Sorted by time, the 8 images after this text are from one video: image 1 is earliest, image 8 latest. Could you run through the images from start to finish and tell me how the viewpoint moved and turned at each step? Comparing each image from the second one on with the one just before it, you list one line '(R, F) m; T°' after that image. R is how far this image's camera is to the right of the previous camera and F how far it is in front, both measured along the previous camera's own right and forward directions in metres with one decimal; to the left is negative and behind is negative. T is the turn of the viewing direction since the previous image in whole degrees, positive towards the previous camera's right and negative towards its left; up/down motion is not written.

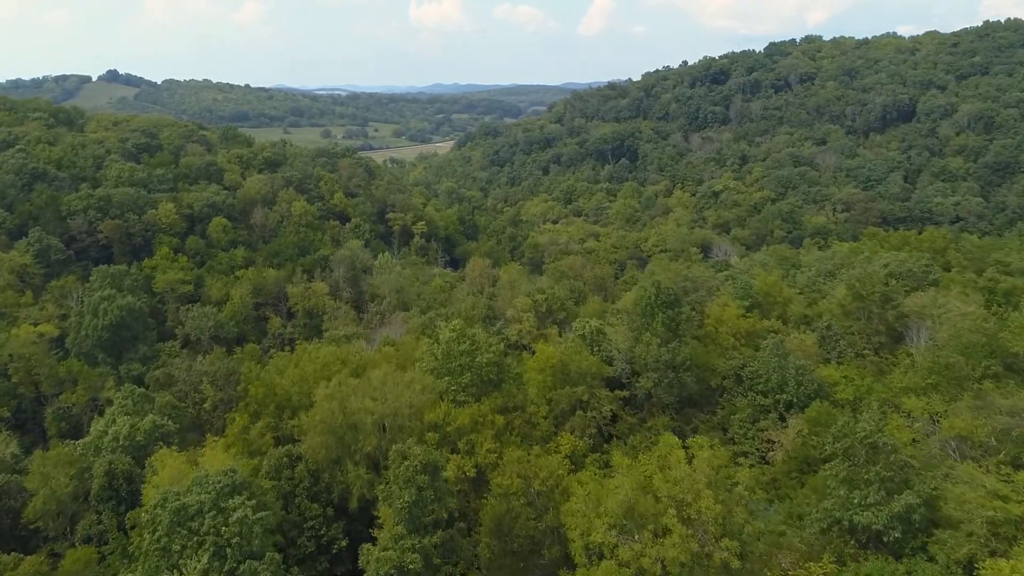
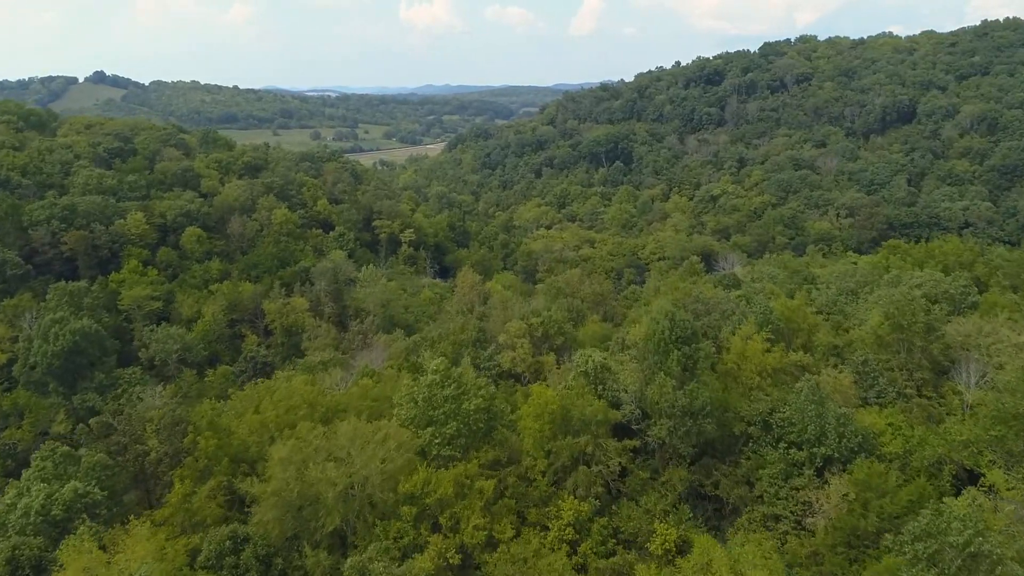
(0.0, +2.1) m; +1°
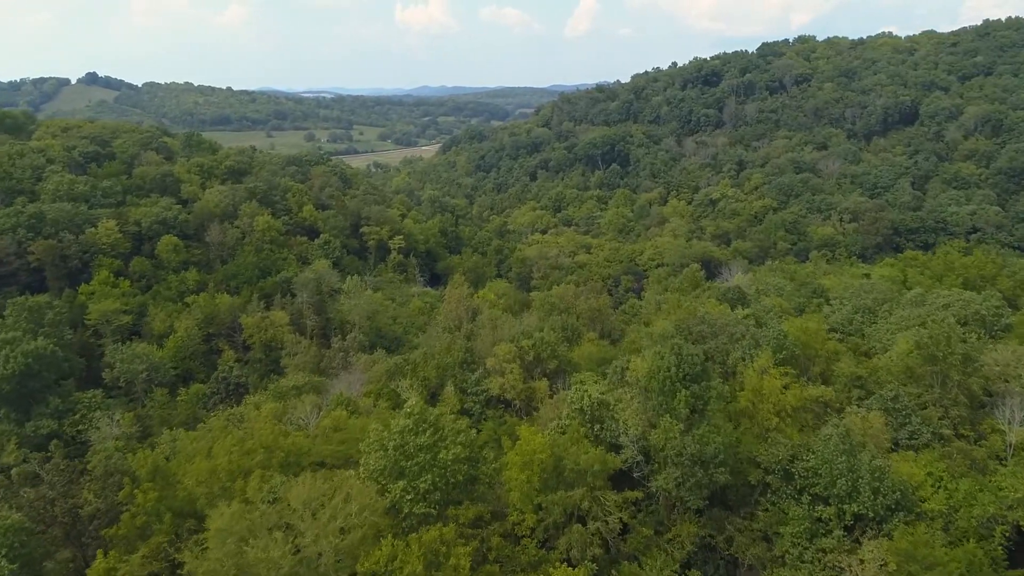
(+0.2, +1.7) m; 0°
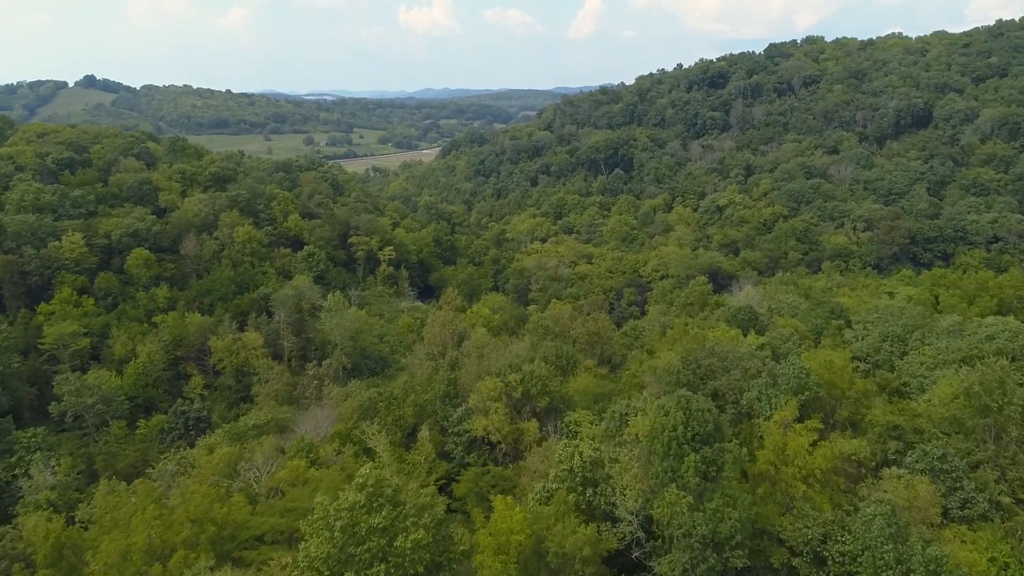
(+0.4, +2.1) m; 0°
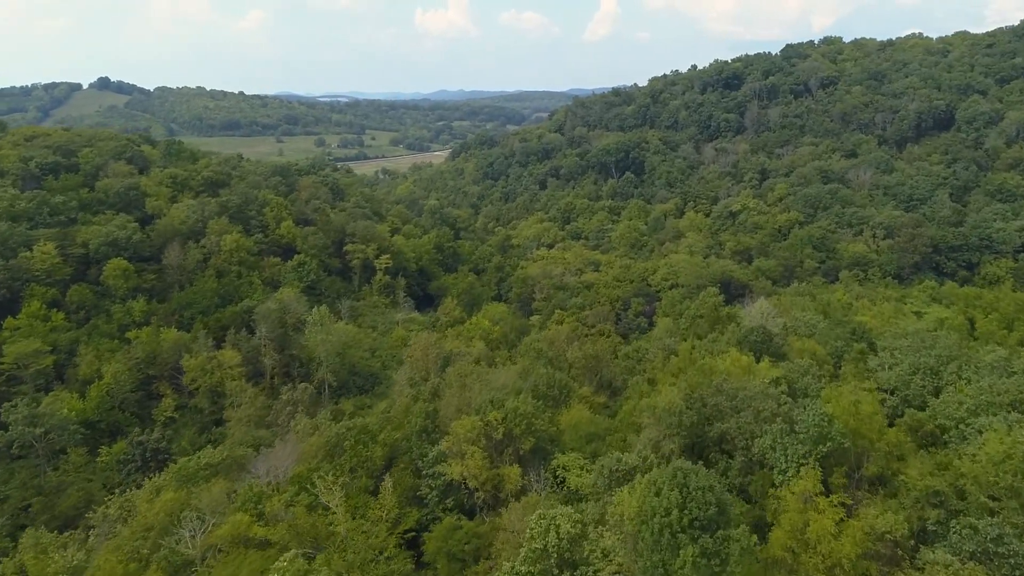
(+0.6, +1.9) m; -1°
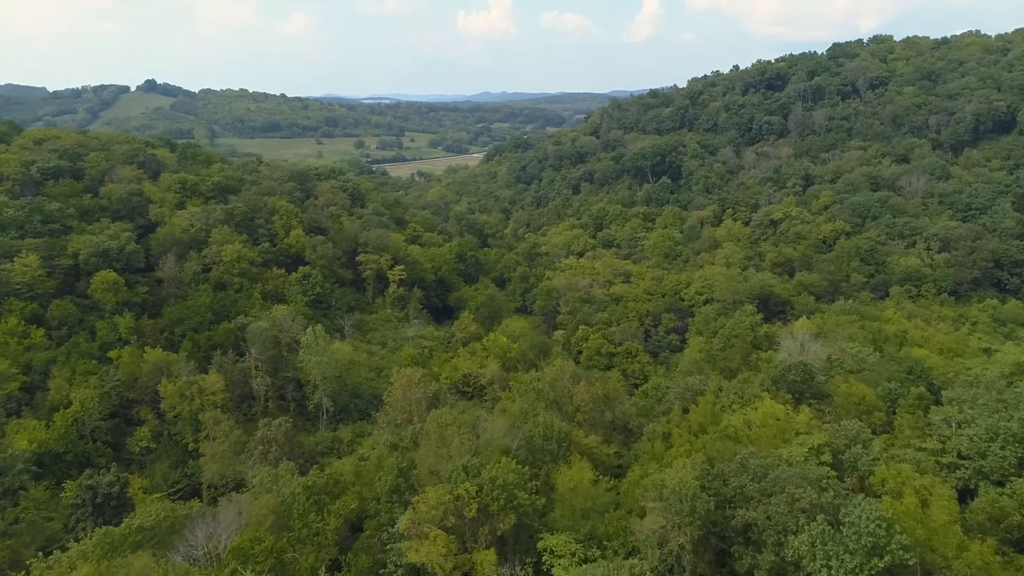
(+0.9, +2.6) m; -3°
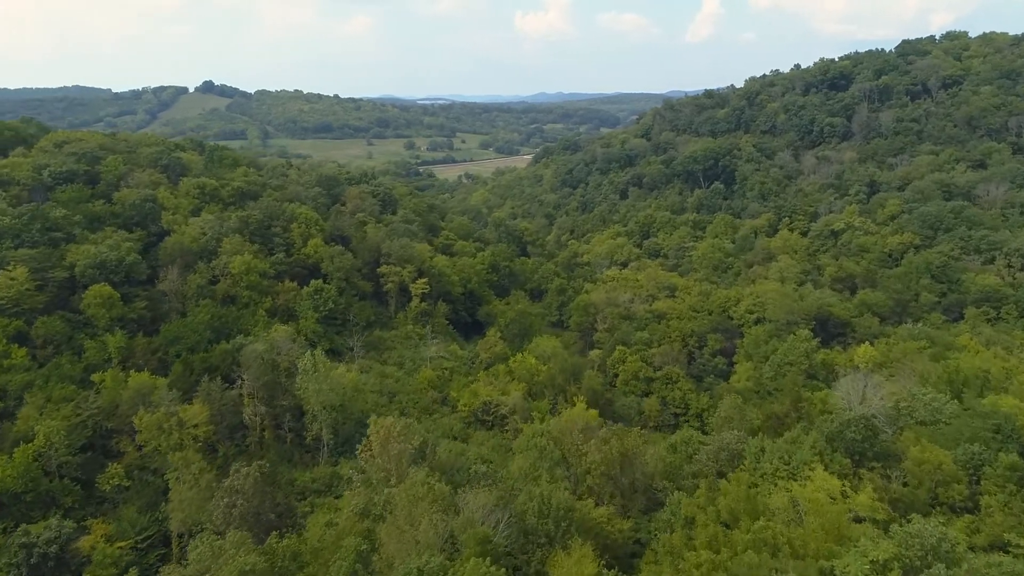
(+1.0, +2.8) m; -4°
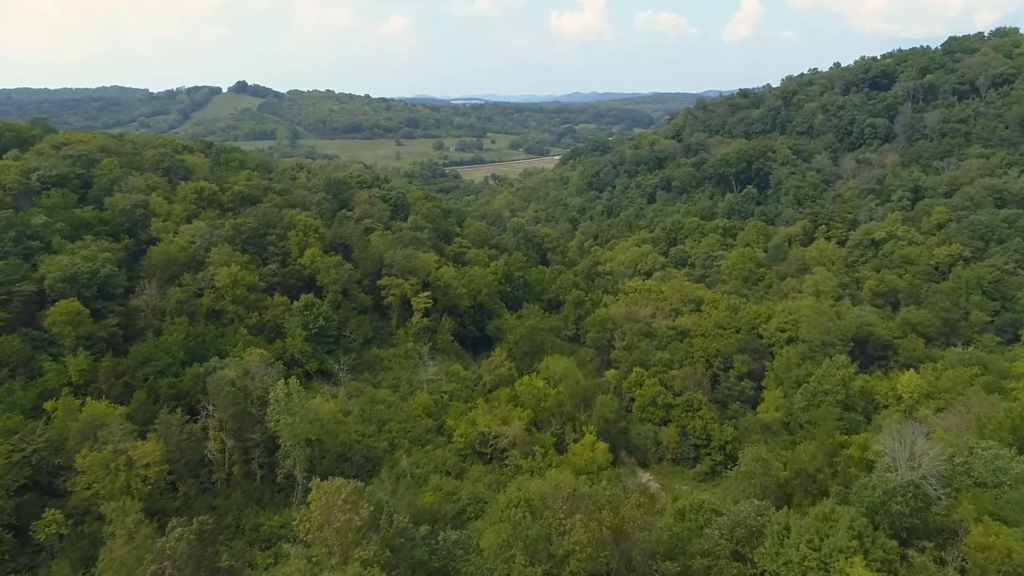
(+0.9, +2.6) m; -2°
